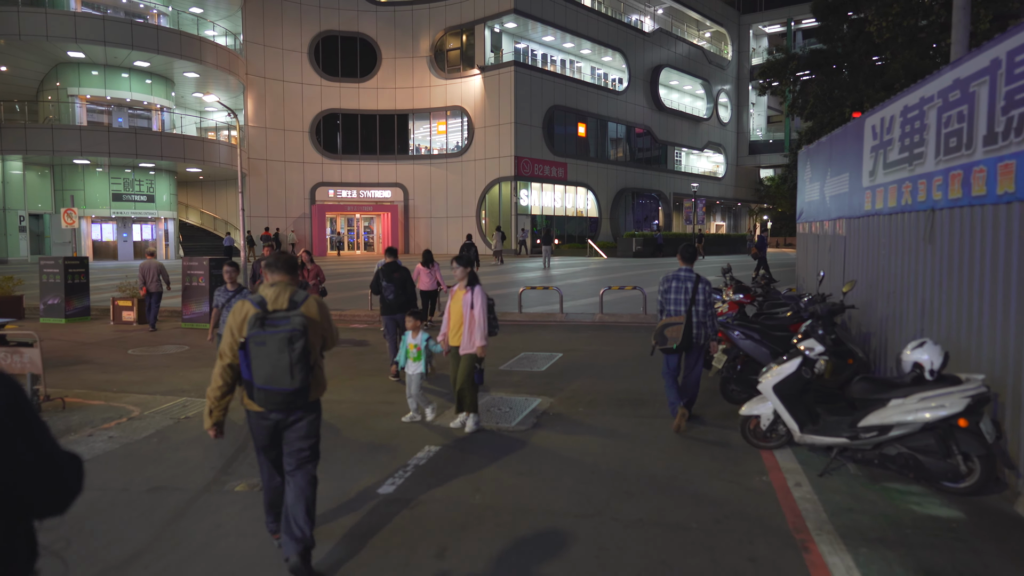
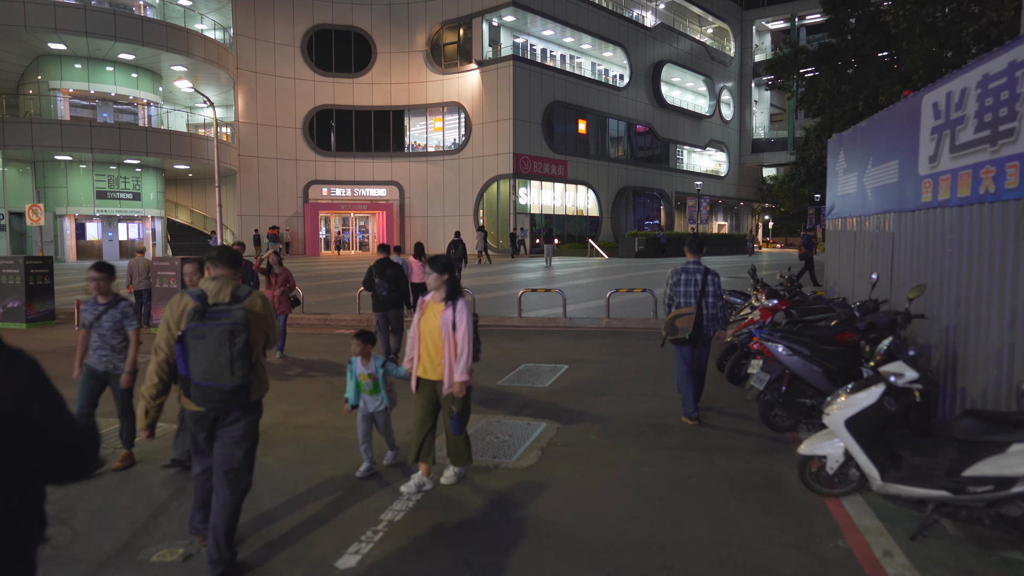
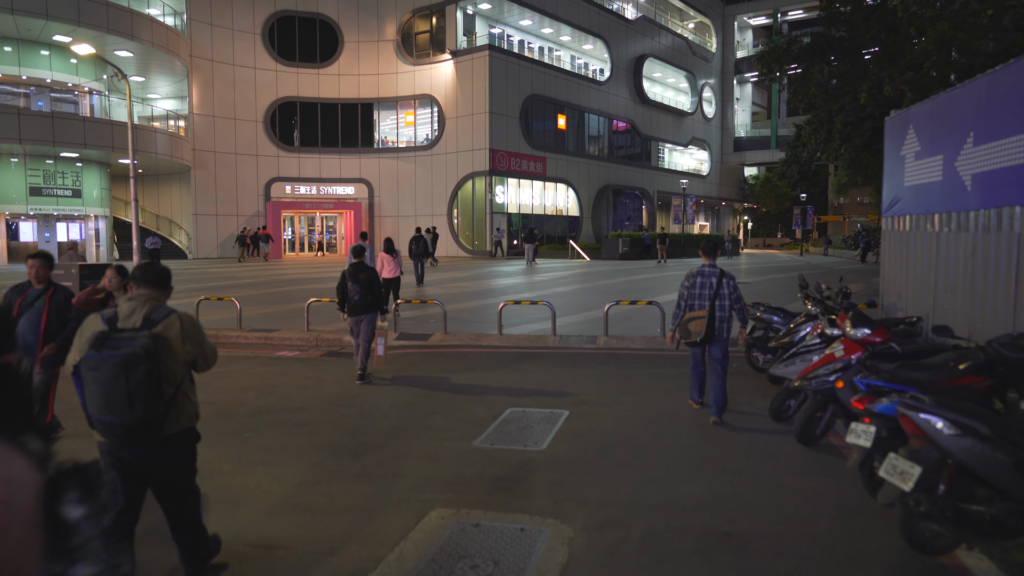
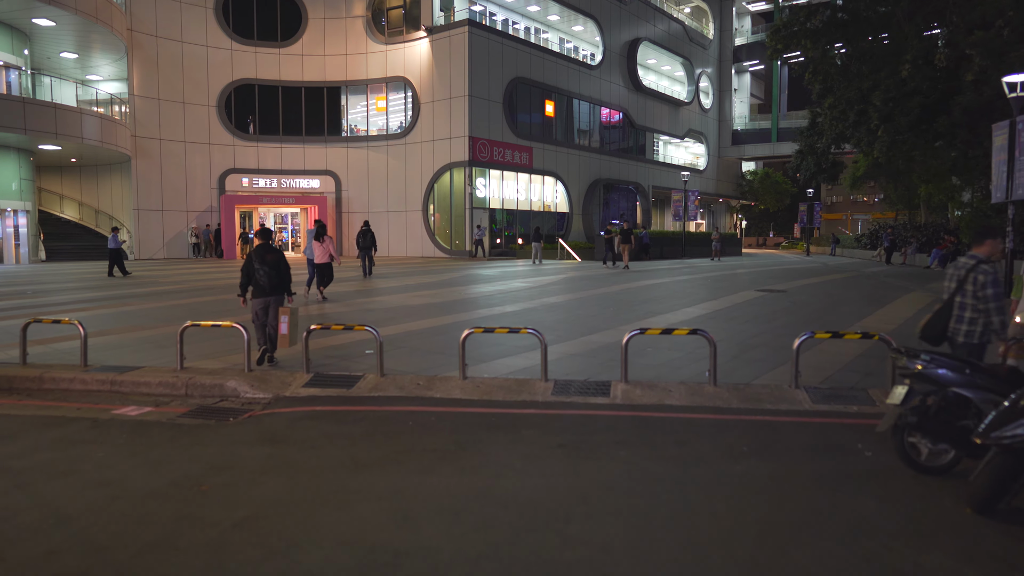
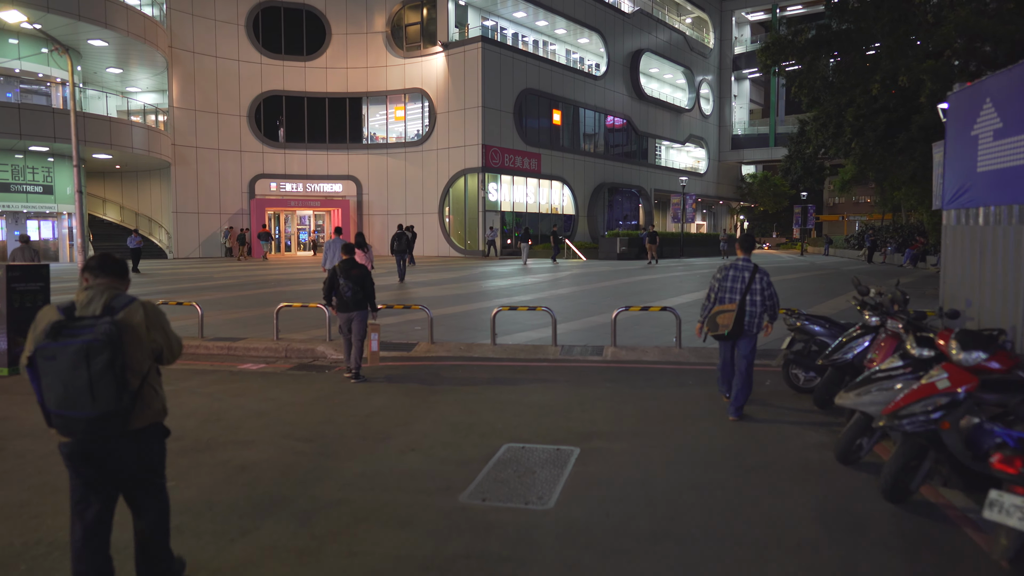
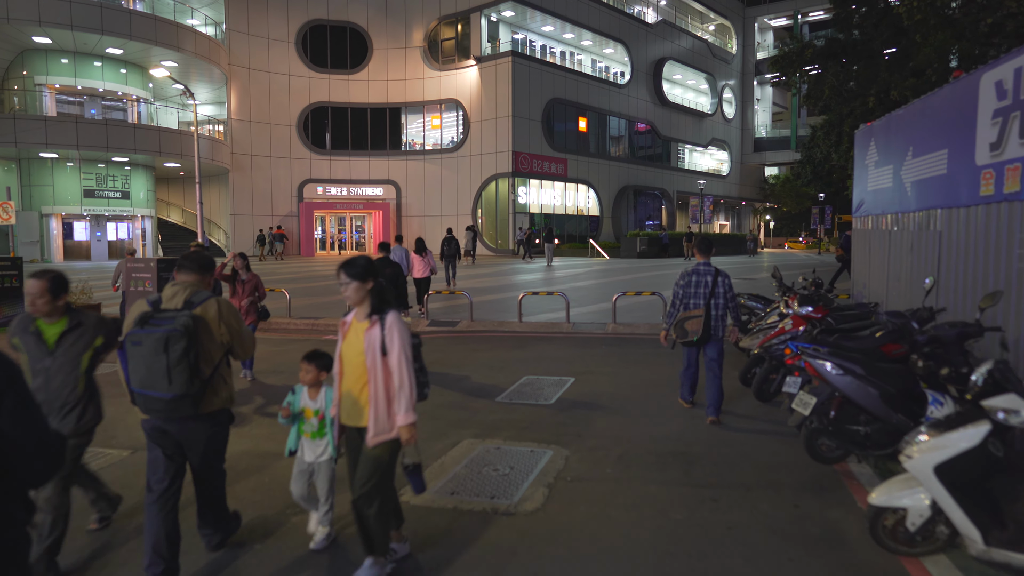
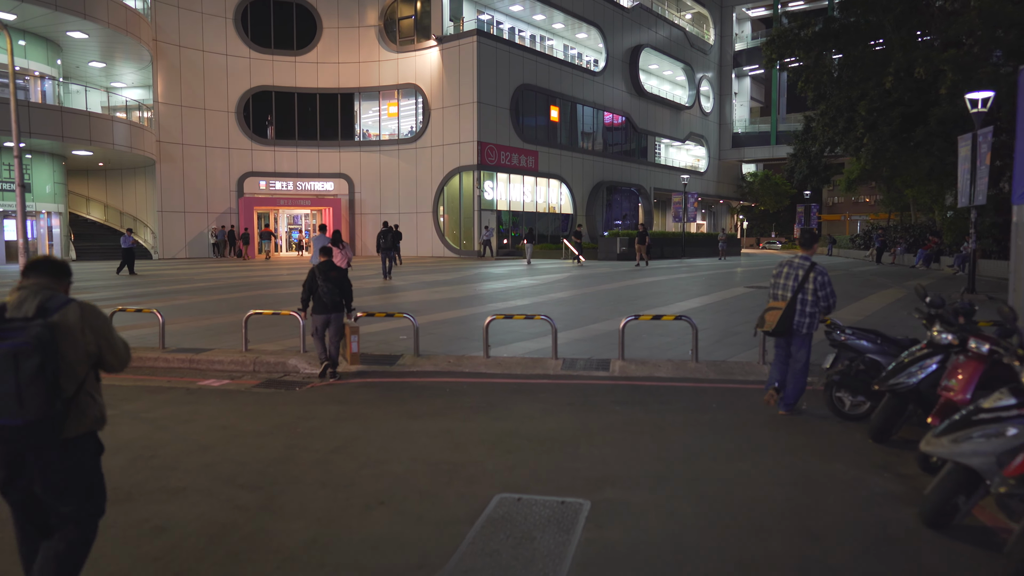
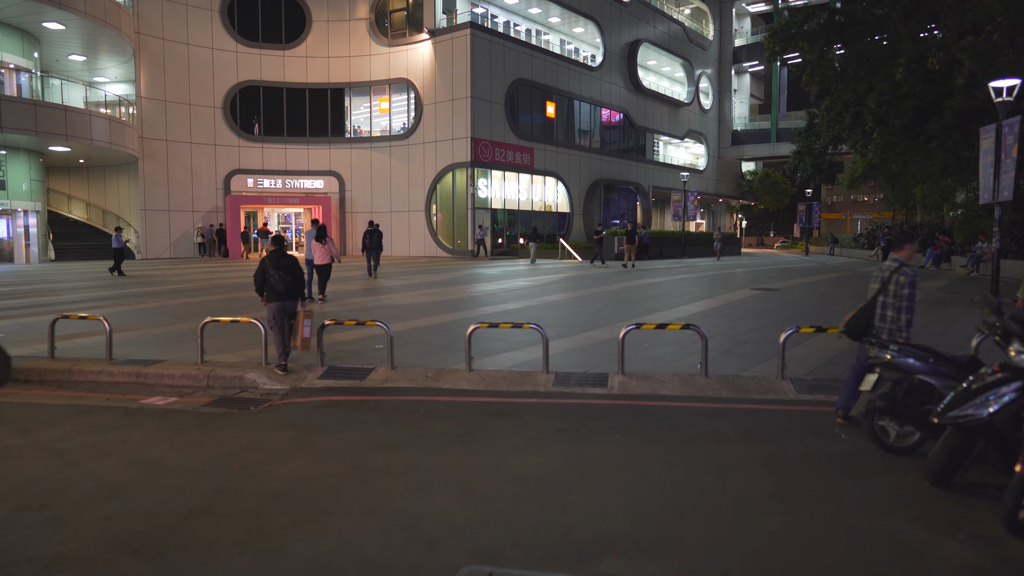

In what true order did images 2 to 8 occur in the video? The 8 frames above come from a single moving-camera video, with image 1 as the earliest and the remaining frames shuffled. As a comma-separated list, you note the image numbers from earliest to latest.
2, 6, 3, 5, 7, 8, 4
